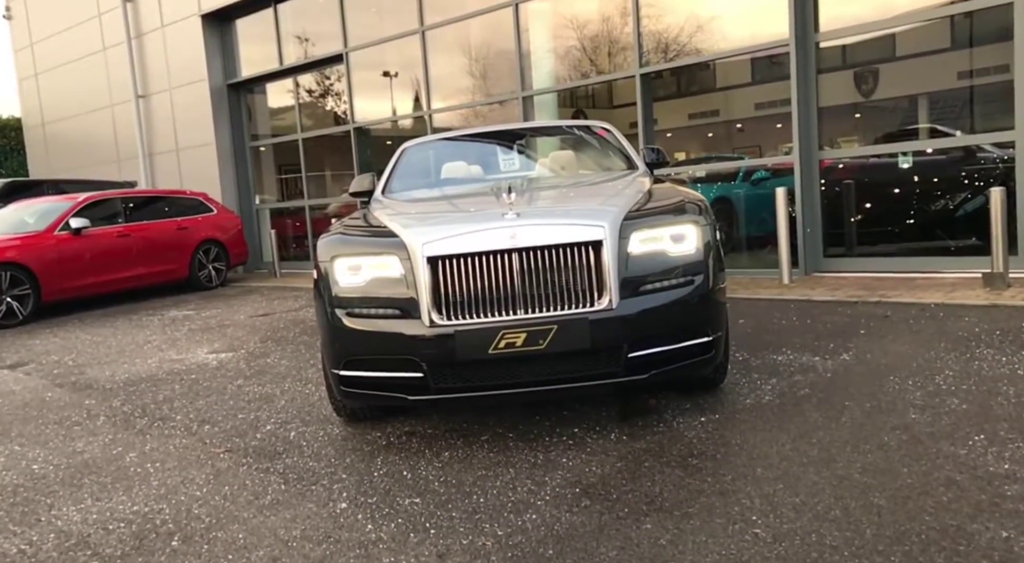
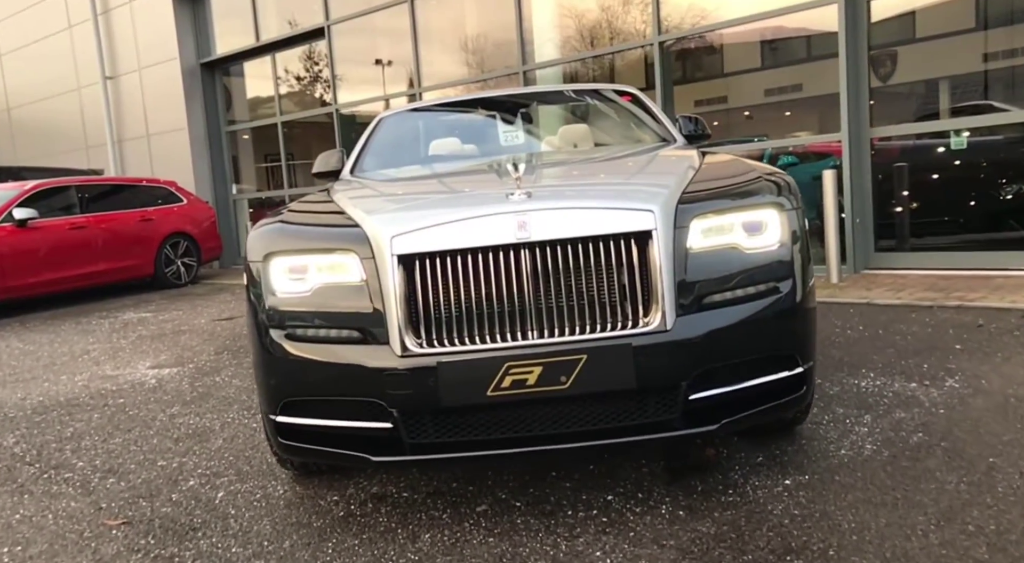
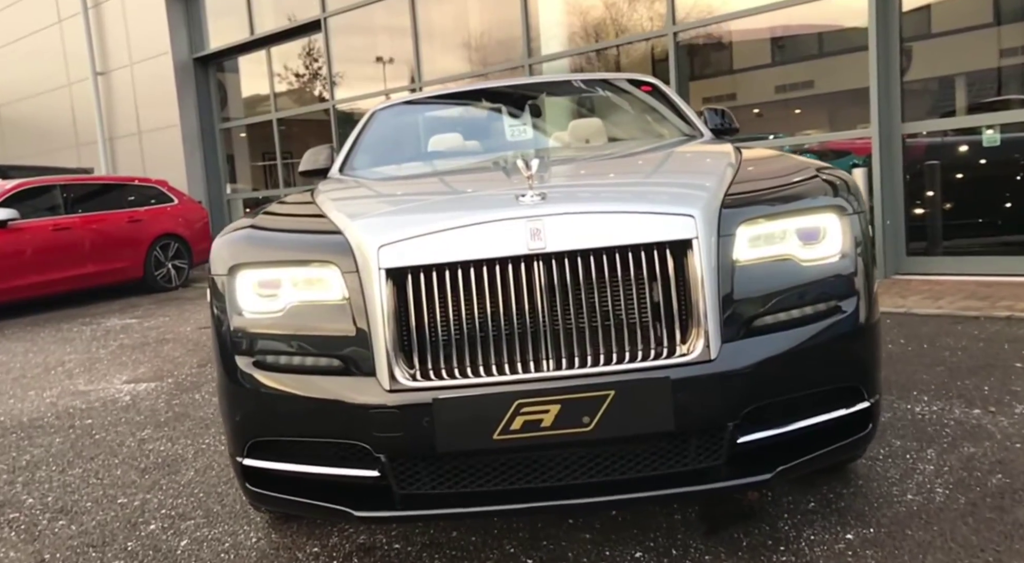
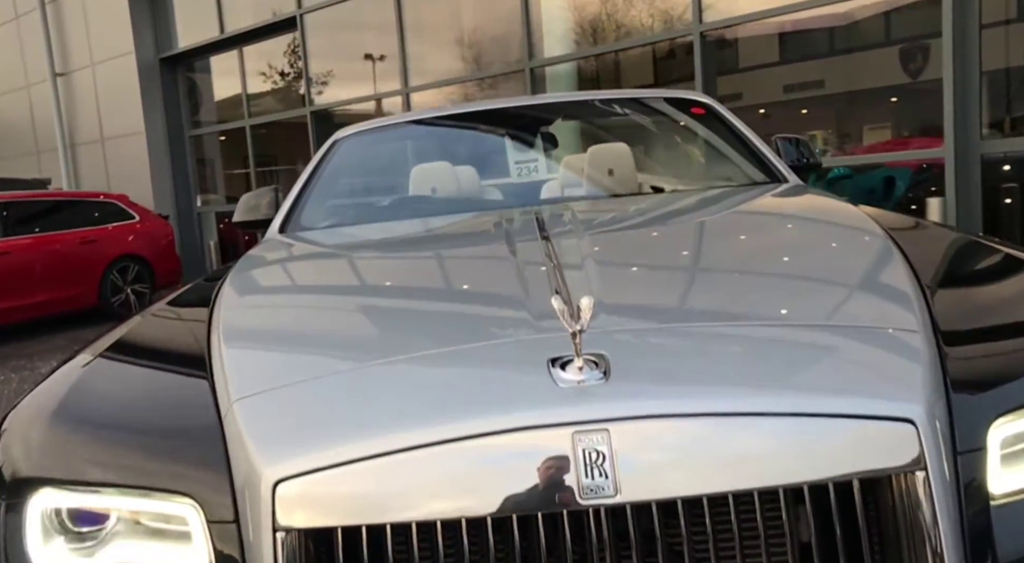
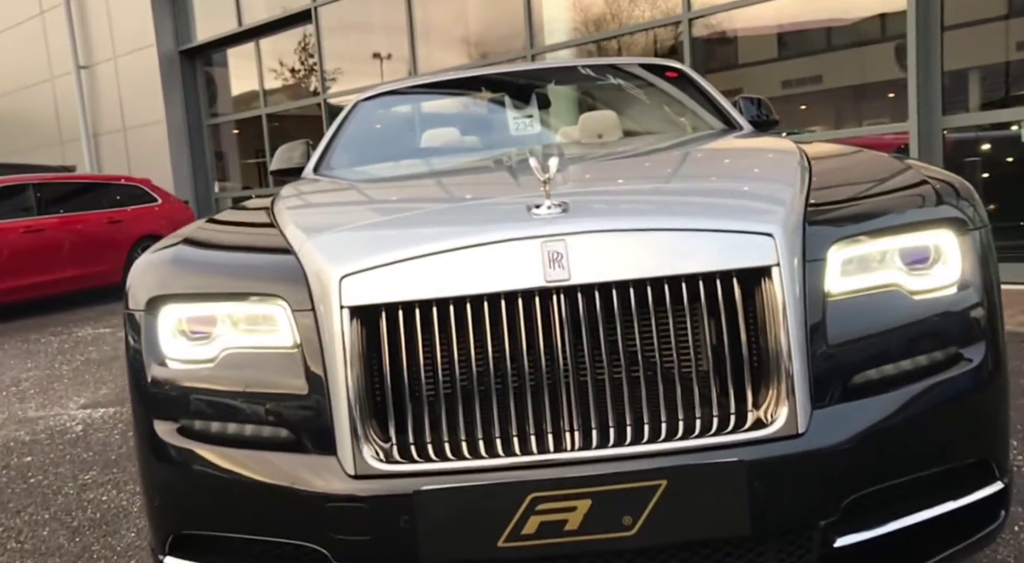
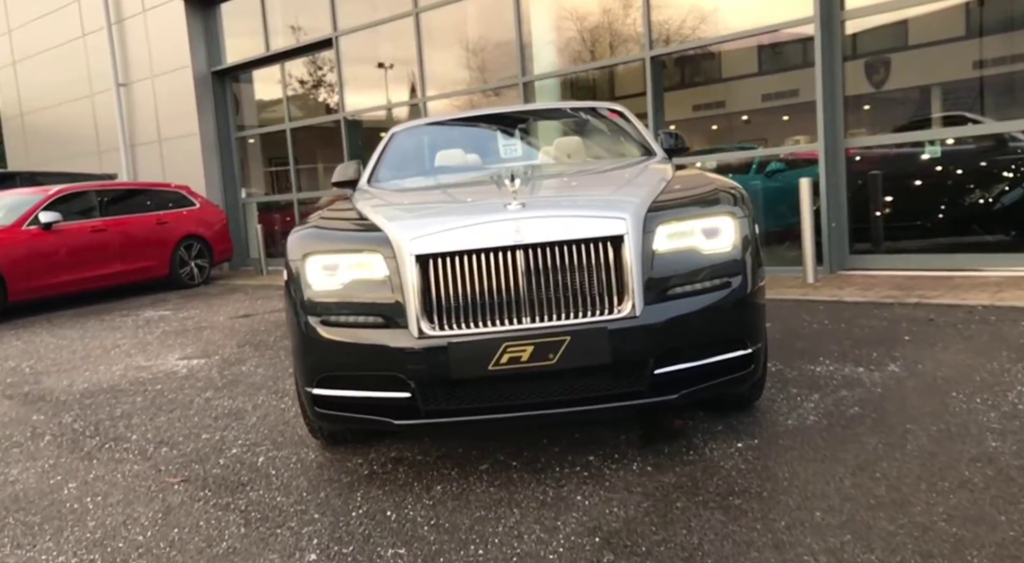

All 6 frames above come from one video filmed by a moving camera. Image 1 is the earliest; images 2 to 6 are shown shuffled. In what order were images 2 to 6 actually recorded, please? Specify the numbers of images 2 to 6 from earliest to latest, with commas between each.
6, 2, 3, 5, 4
